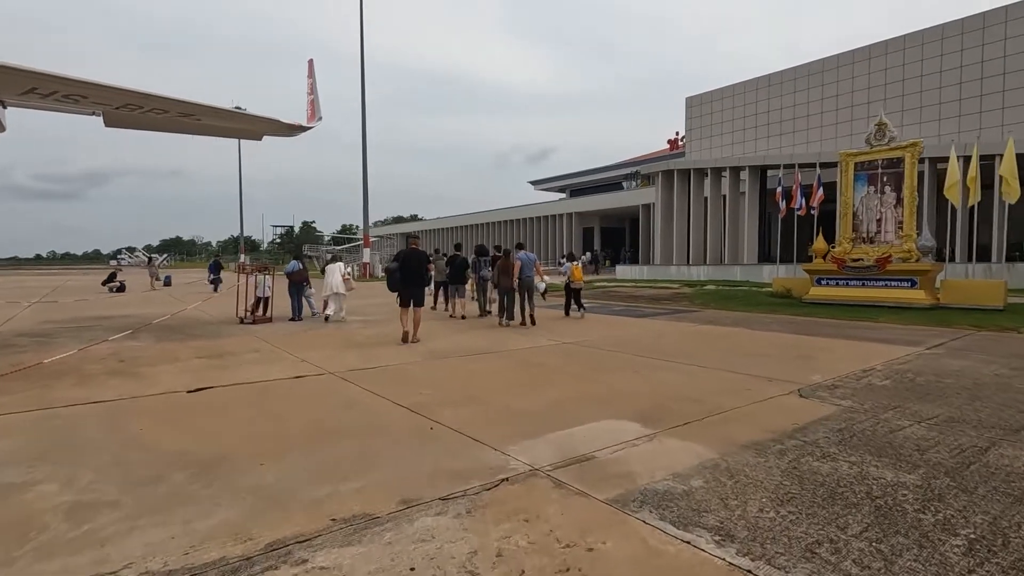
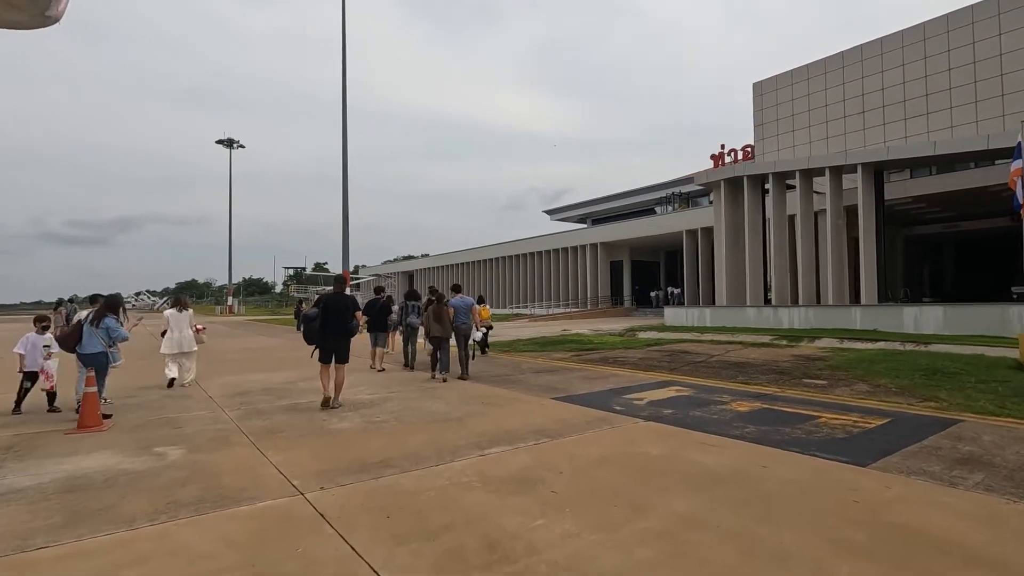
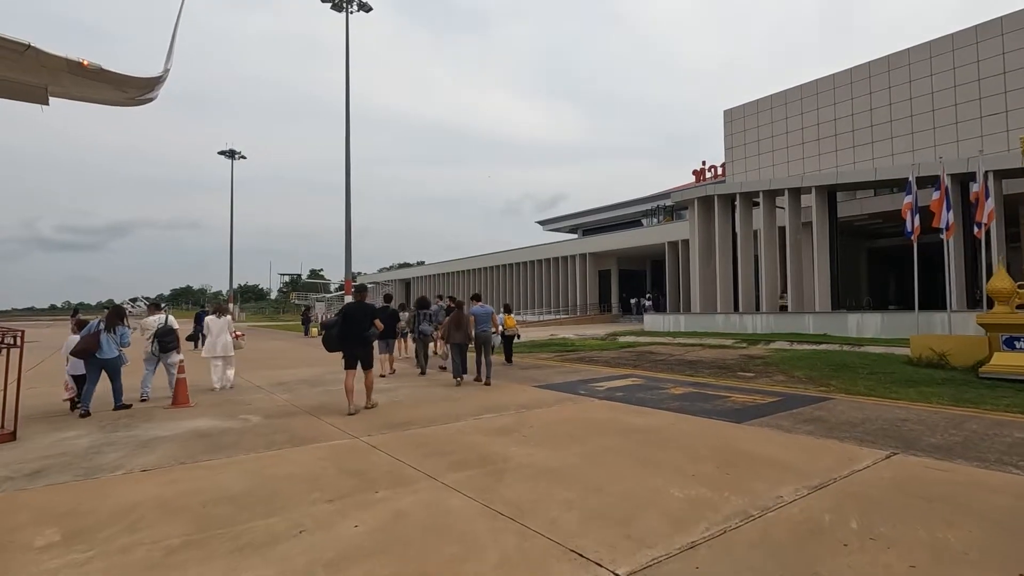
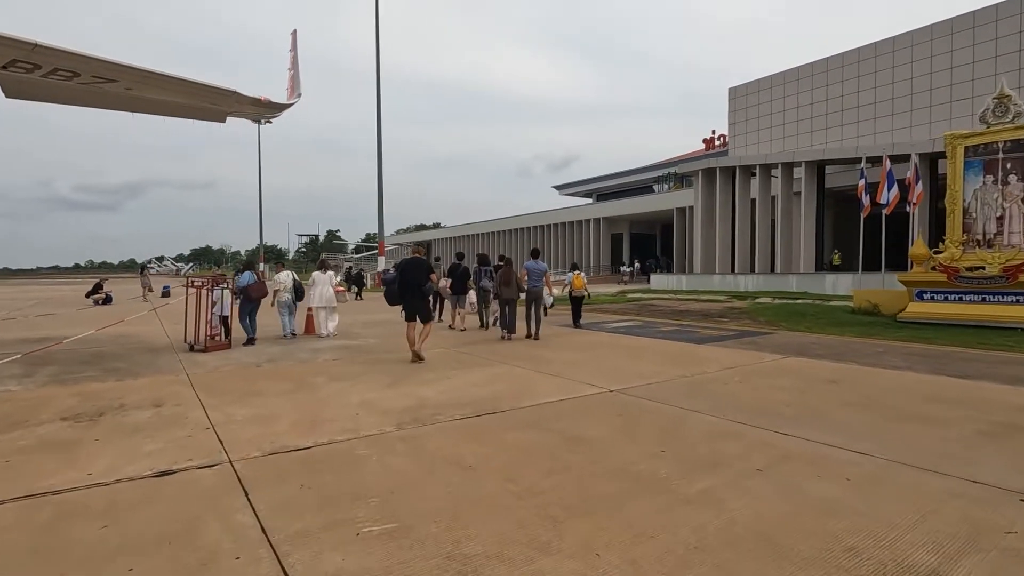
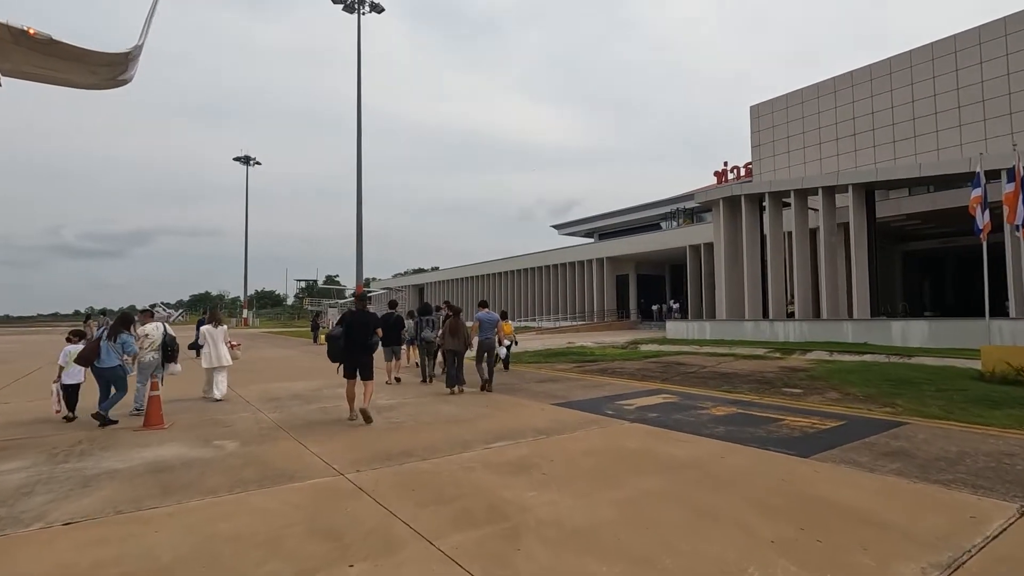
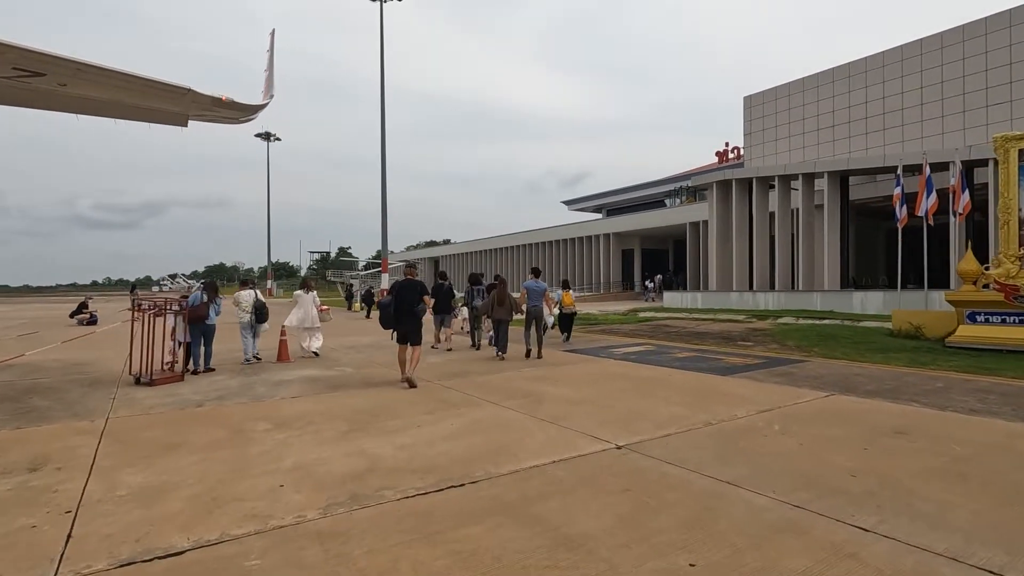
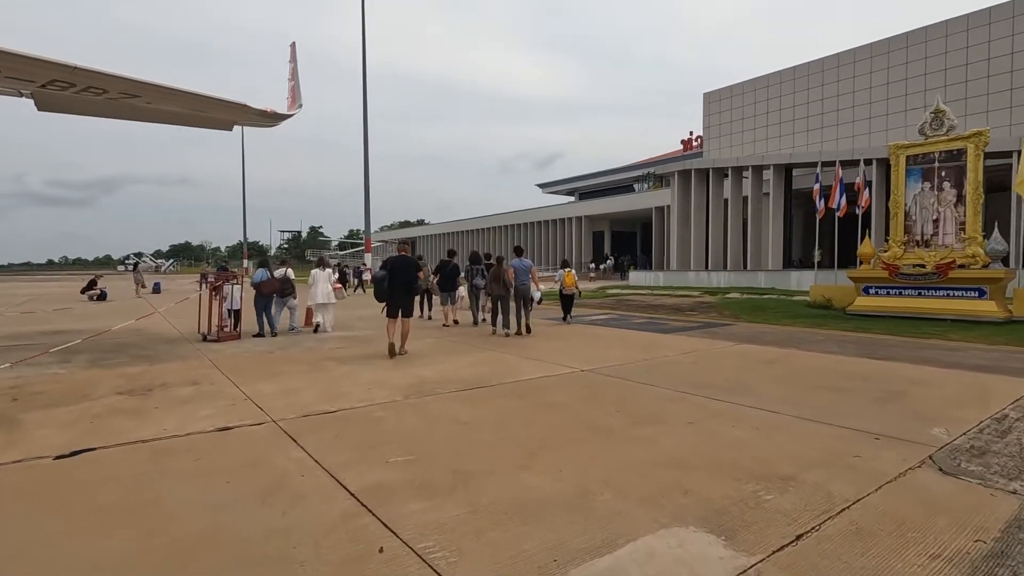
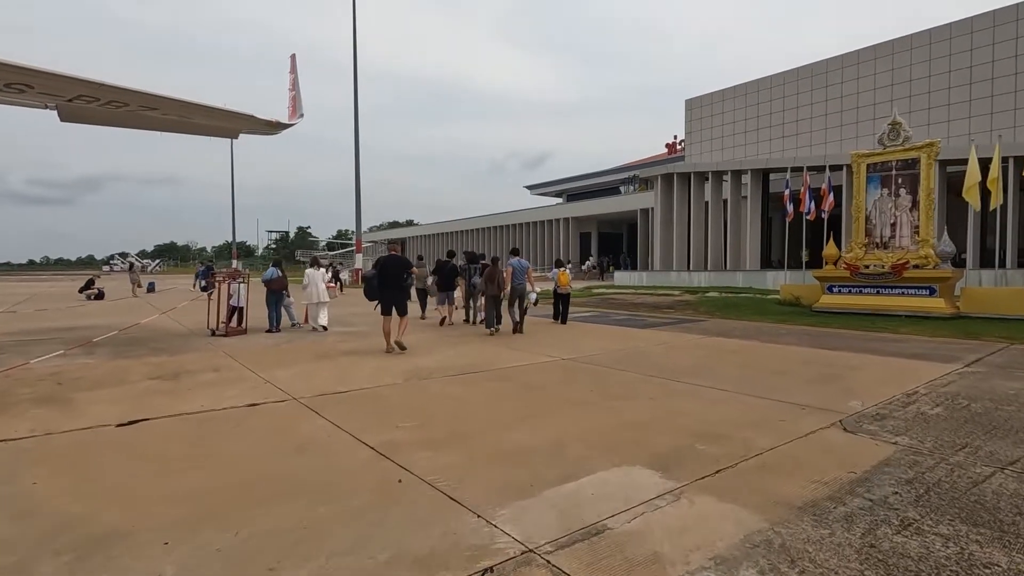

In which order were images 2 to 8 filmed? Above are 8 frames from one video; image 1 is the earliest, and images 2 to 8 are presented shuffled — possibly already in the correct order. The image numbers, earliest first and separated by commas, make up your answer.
8, 7, 4, 6, 3, 5, 2
